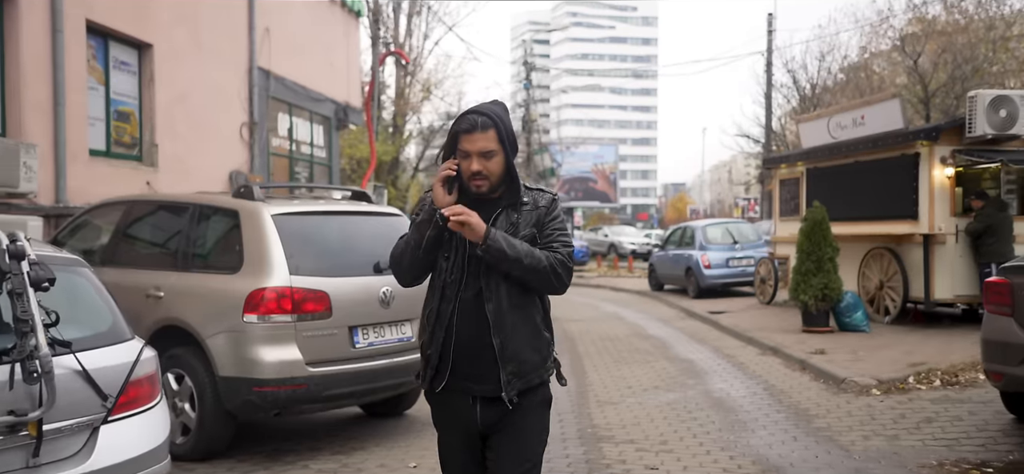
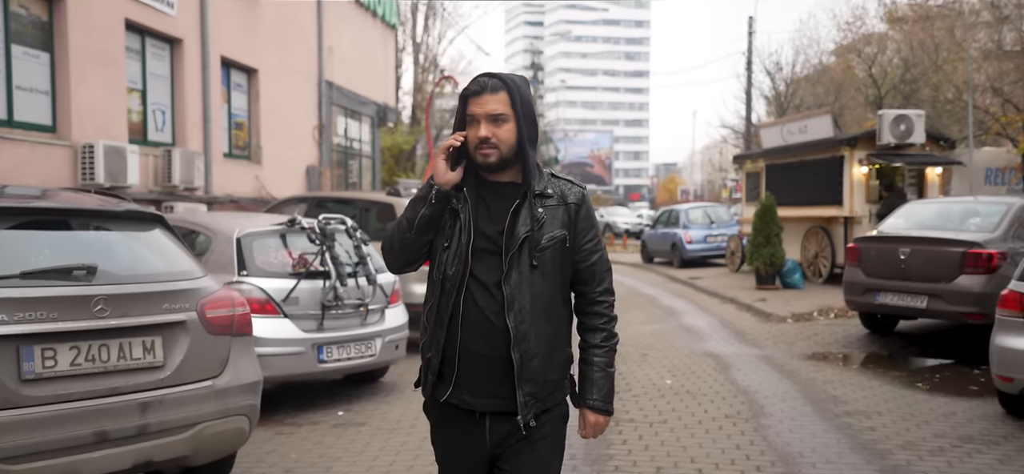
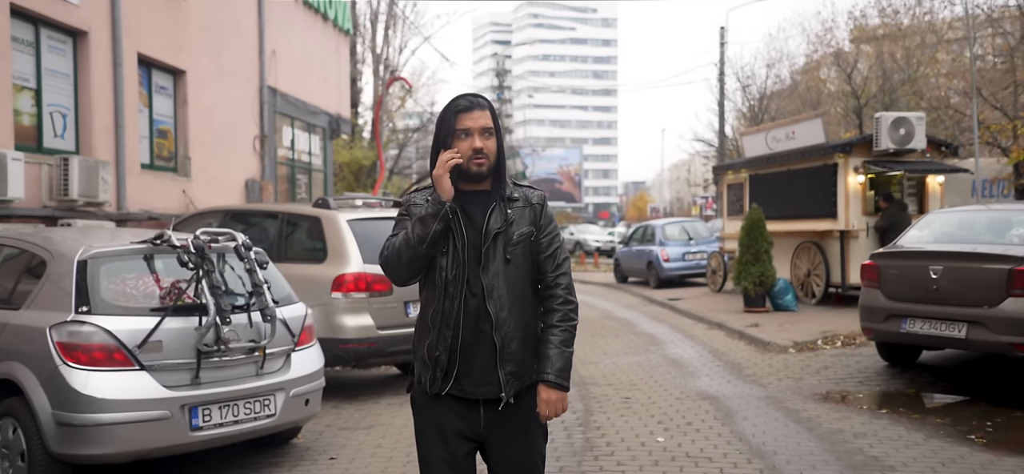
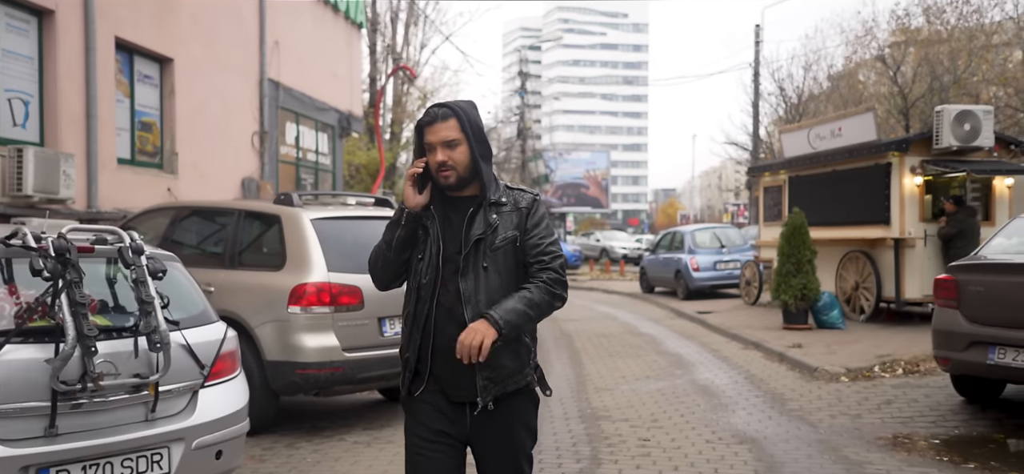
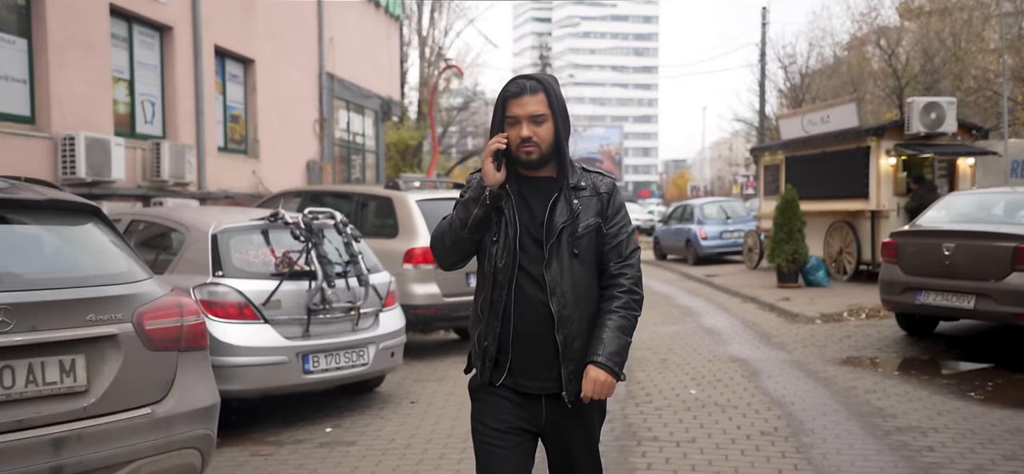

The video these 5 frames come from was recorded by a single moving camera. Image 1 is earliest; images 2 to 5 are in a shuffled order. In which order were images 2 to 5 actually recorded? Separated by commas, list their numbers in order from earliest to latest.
4, 3, 5, 2
